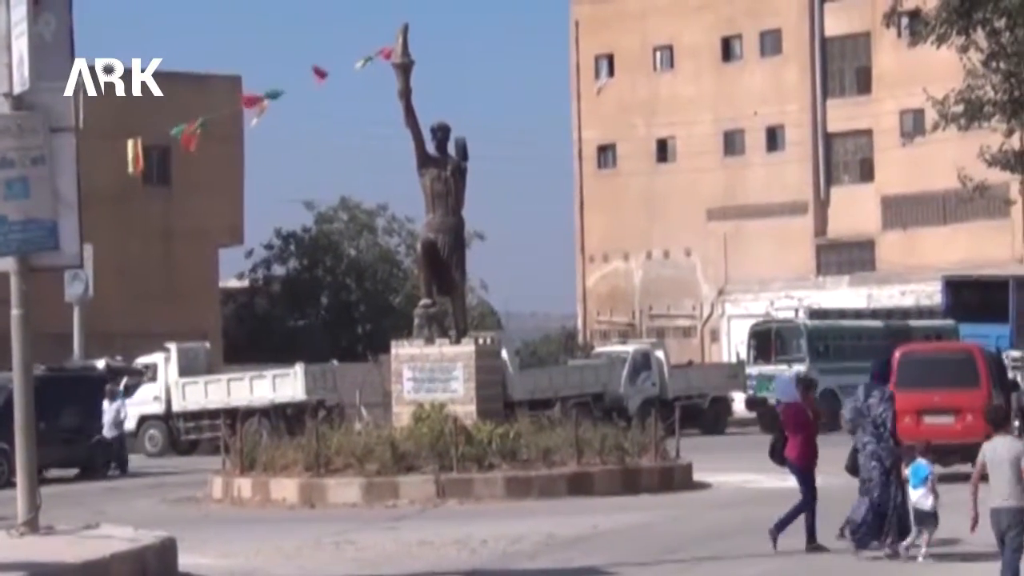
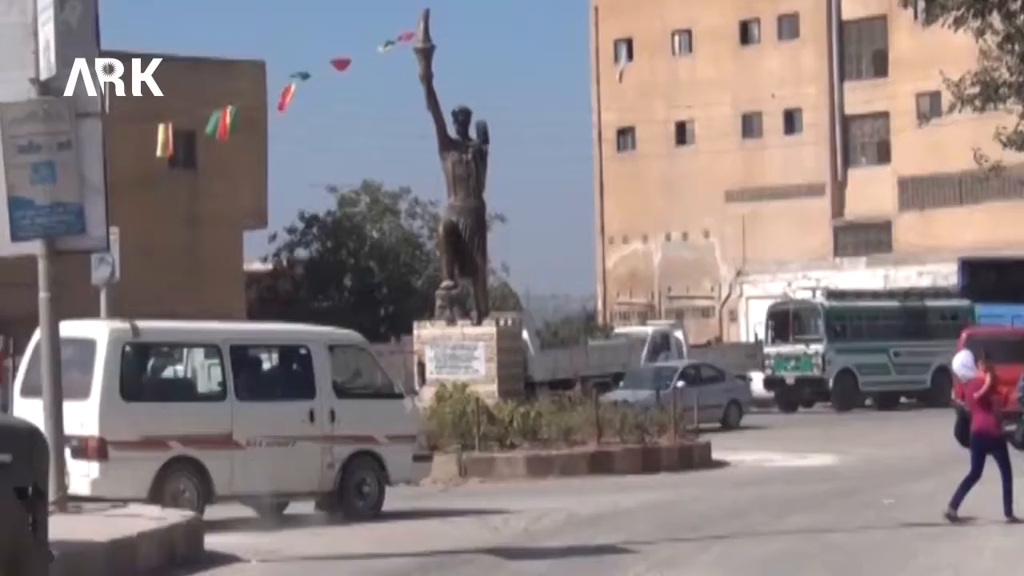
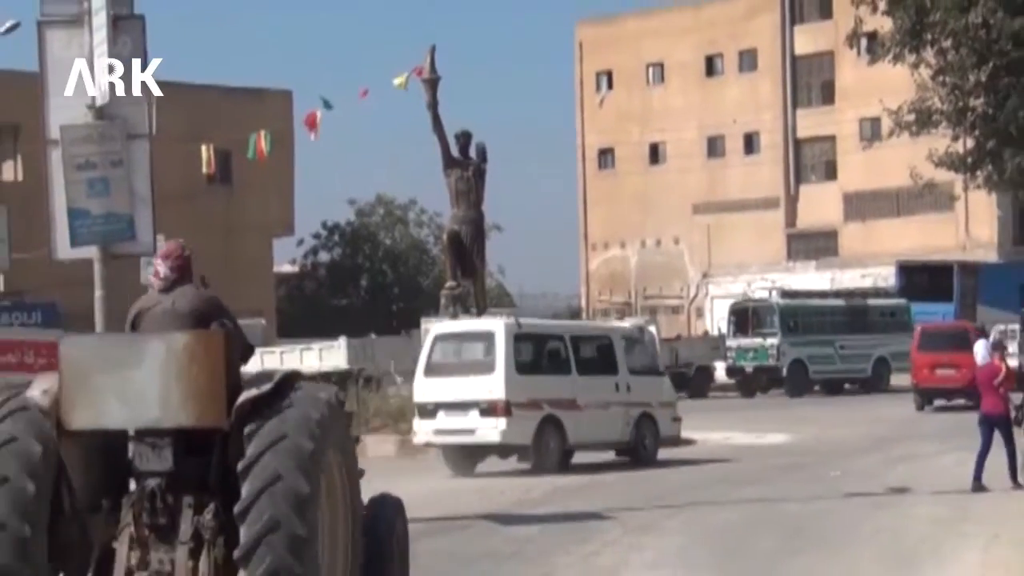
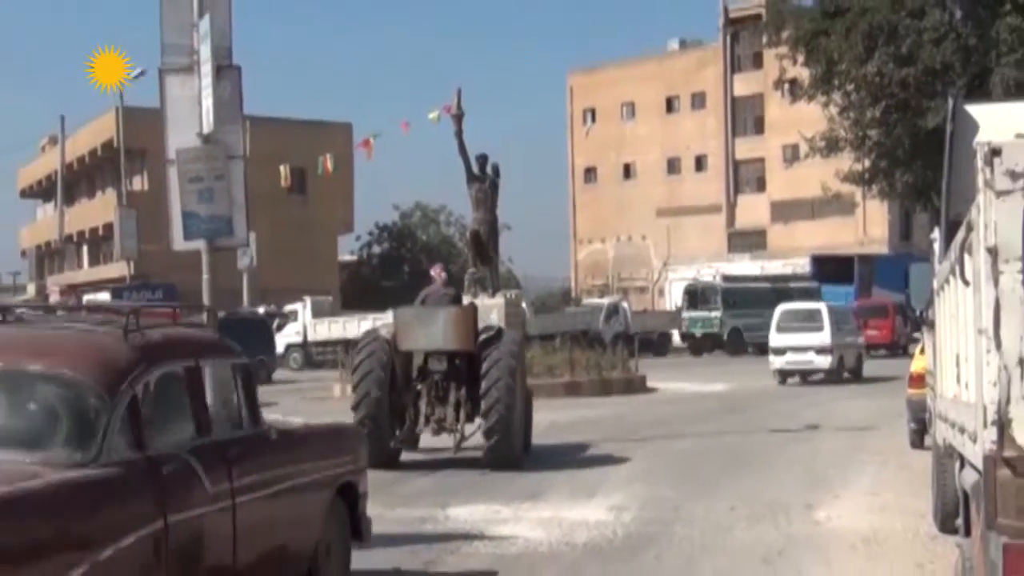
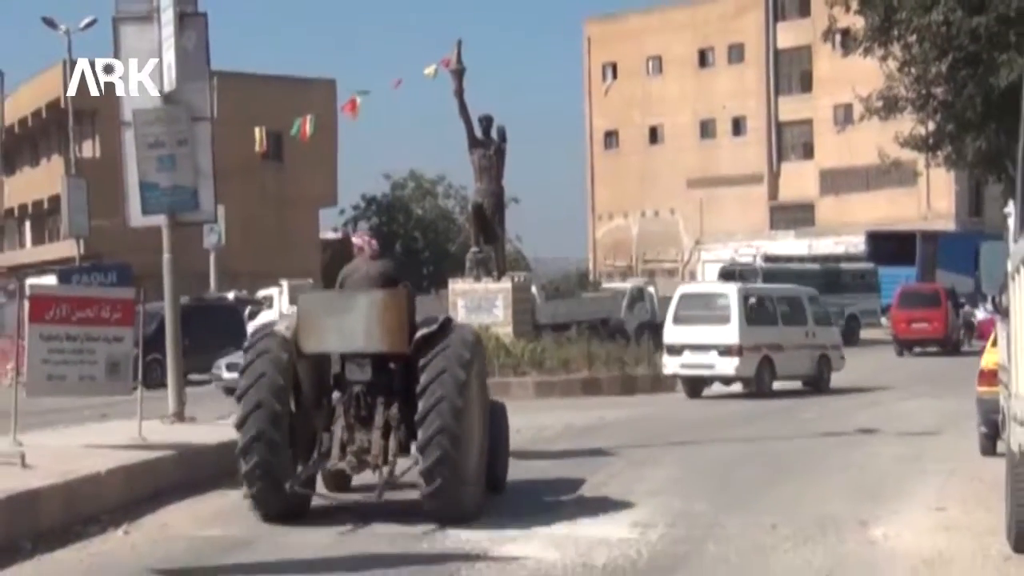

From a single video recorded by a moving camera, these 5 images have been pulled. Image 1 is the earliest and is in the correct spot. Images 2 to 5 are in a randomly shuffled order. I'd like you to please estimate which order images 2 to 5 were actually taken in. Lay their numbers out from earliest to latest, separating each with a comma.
2, 3, 5, 4
